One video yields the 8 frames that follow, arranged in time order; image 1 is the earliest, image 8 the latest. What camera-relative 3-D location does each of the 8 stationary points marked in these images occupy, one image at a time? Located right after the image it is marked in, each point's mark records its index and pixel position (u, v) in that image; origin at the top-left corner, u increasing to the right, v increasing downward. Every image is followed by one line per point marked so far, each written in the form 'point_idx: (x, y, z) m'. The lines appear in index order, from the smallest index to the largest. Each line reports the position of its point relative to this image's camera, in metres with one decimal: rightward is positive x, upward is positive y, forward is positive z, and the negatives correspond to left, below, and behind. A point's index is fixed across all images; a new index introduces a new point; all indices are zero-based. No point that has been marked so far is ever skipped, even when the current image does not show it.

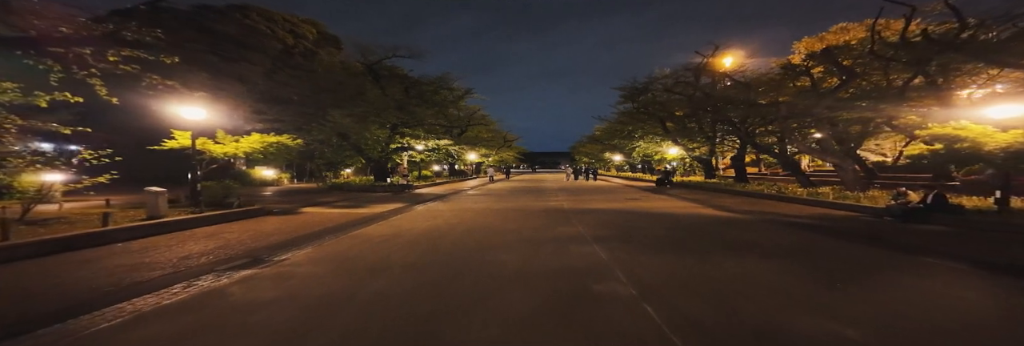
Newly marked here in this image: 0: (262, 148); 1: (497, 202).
0: (-9.4, +1.0, +12.7) m
1: (-0.7, -1.5, +17.5) m
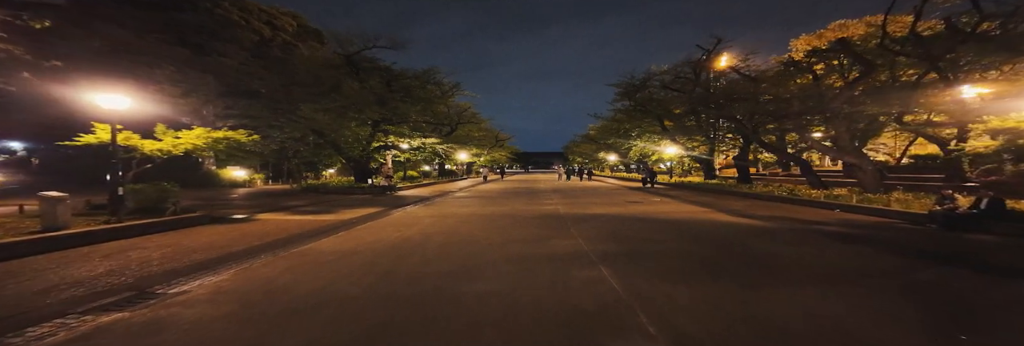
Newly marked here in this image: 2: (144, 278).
0: (-9.8, +0.9, +10.8) m
1: (-1.2, -1.6, +15.8) m
2: (-5.9, -1.6, +5.4) m
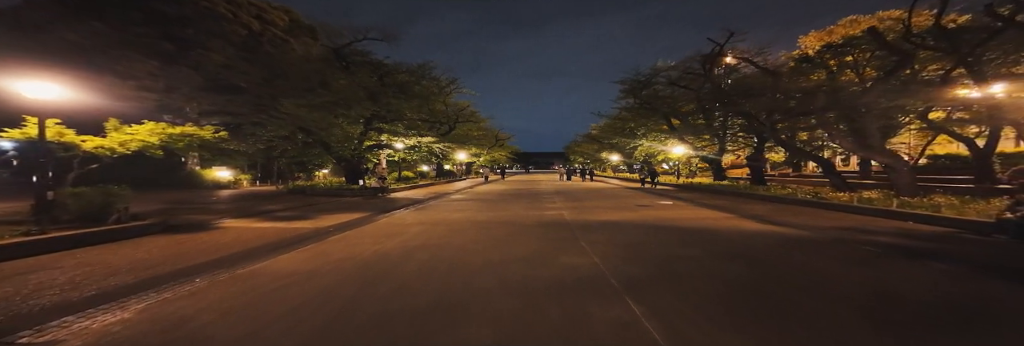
0: (-9.8, +0.9, +9.5) m
1: (-1.2, -1.6, +14.4) m
2: (-5.9, -1.7, +4.0) m
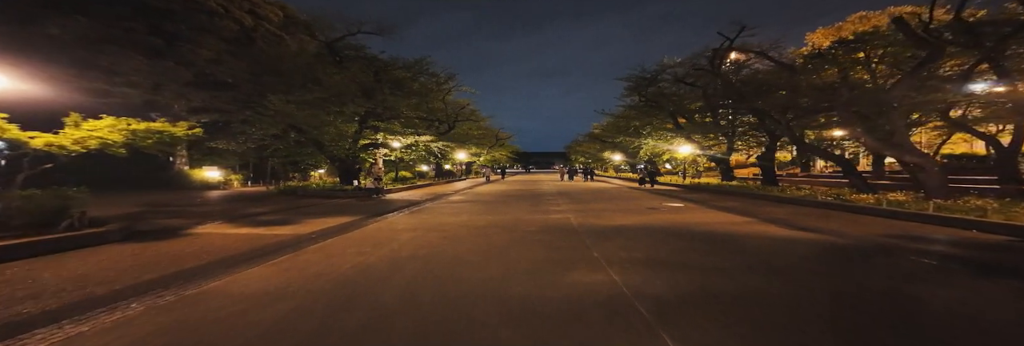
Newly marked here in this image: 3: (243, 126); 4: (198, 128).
0: (-9.8, +0.9, +8.5) m
1: (-1.1, -1.6, +13.5) m
2: (-5.8, -1.7, +3.1) m
3: (-15.7, +2.7, +19.7) m
4: (-9.5, +1.4, +10.3) m
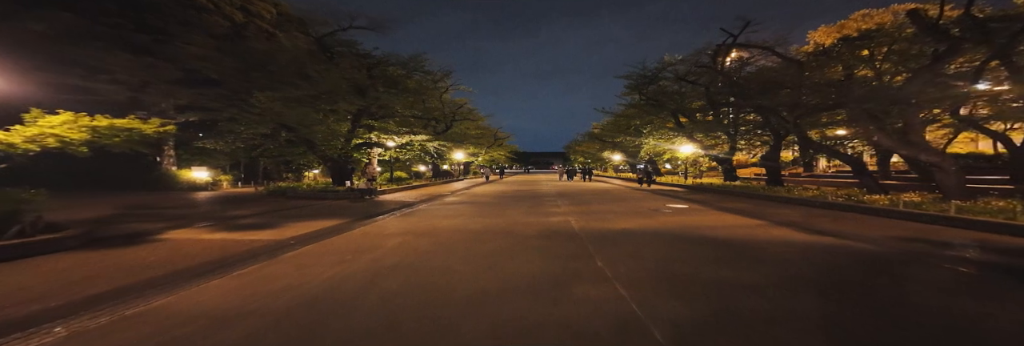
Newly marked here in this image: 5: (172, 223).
0: (-9.9, +0.9, +7.8) m
1: (-1.2, -1.6, +12.8) m
2: (-5.9, -1.7, +2.4) m
3: (-15.8, +2.7, +19.0) m
4: (-9.7, +1.3, +9.6) m
5: (-11.1, -1.6, +11.1) m
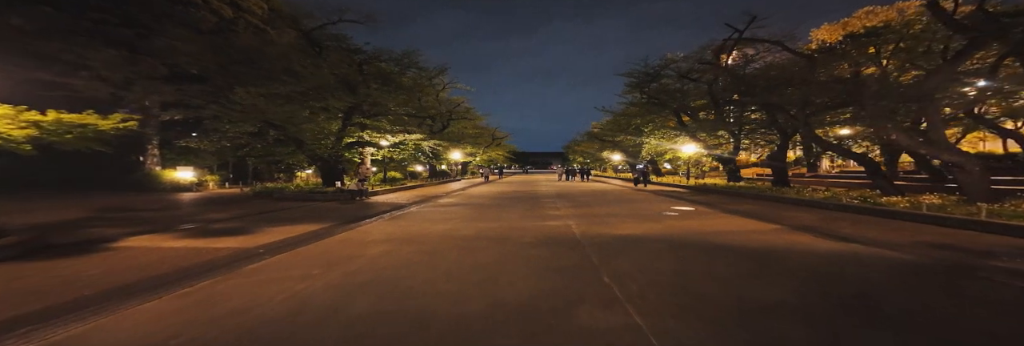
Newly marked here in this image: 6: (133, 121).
0: (-10.0, +0.8, +7.0) m
1: (-1.4, -1.6, +12.0) m
2: (-6.0, -1.7, +1.6) m
3: (-16.0, +2.7, +18.2) m
4: (-9.8, +1.3, +8.8) m
5: (-11.2, -1.6, +10.2) m
6: (-9.8, +1.3, +8.9) m
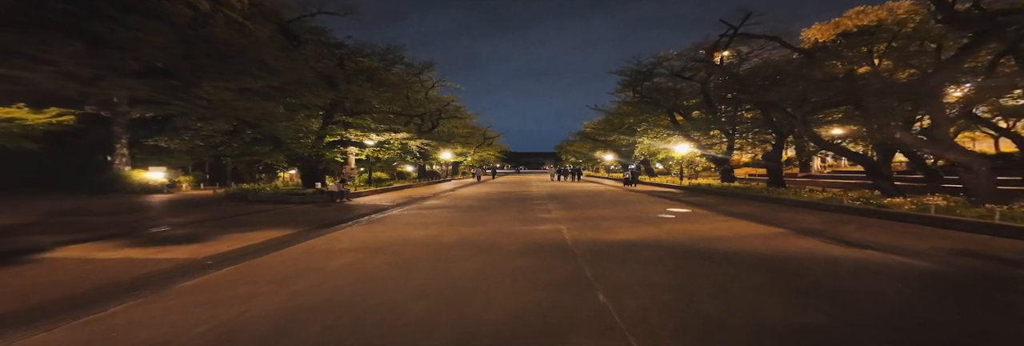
0: (-10.3, +0.8, +6.0) m
1: (-1.8, -1.7, +11.2) m
2: (-6.2, -1.7, +0.7) m
3: (-16.5, +2.6, +17.0) m
4: (-10.1, +1.3, +7.8) m
5: (-11.6, -1.7, +9.2) m
6: (-10.2, +1.3, +7.9) m
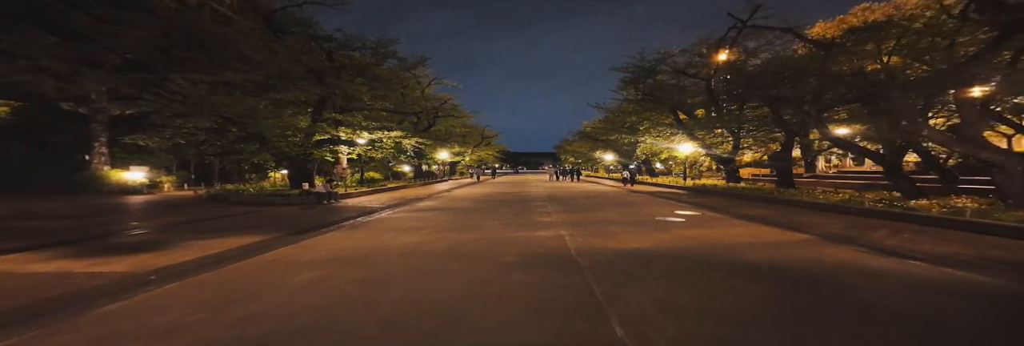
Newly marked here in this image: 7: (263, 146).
0: (-10.3, +0.8, +5.0) m
1: (-1.9, -1.7, +10.3) m
2: (-6.2, -1.7, -0.3) m
3: (-16.6, +2.6, +16.1) m
4: (-10.2, +1.3, +6.8) m
5: (-11.7, -1.7, +8.3) m
6: (-10.3, +1.3, +7.0) m
7: (-14.5, +1.6, +19.9) m
